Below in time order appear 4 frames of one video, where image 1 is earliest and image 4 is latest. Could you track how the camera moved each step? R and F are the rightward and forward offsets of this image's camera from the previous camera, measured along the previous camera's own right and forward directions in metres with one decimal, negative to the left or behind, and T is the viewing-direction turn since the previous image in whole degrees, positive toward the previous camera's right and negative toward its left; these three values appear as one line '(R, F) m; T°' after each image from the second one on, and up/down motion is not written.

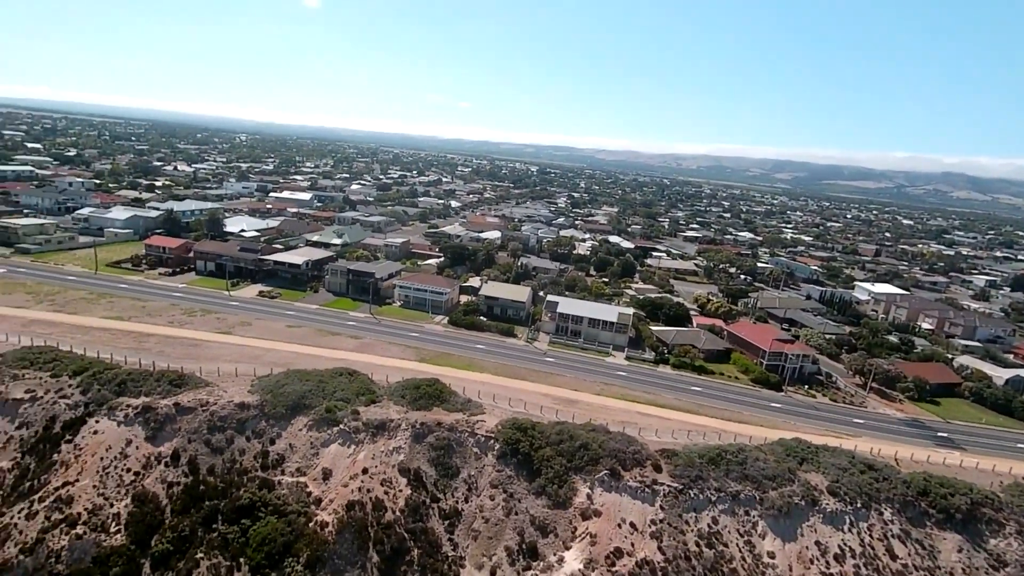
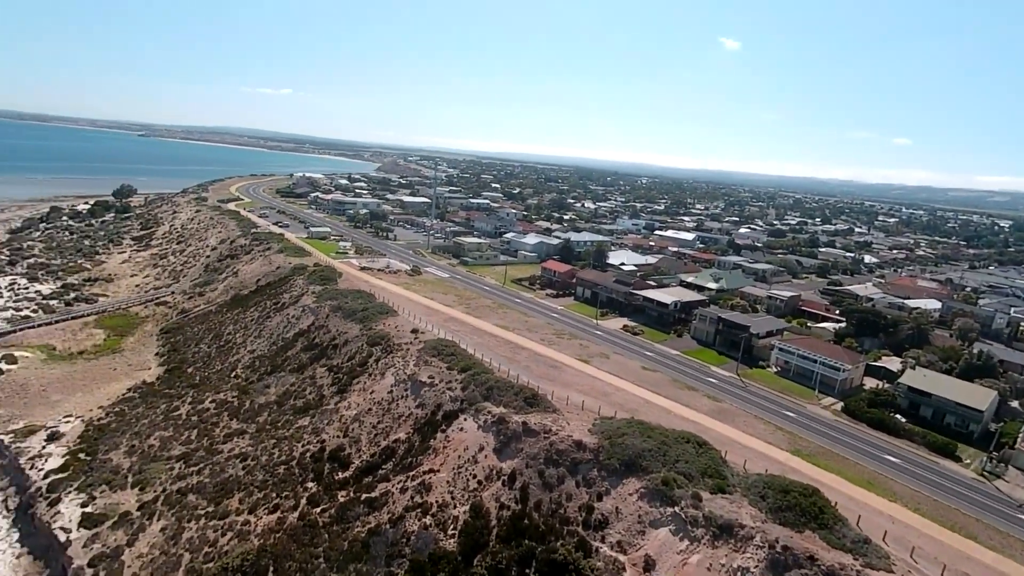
(-1.1, +3.6) m; -39°
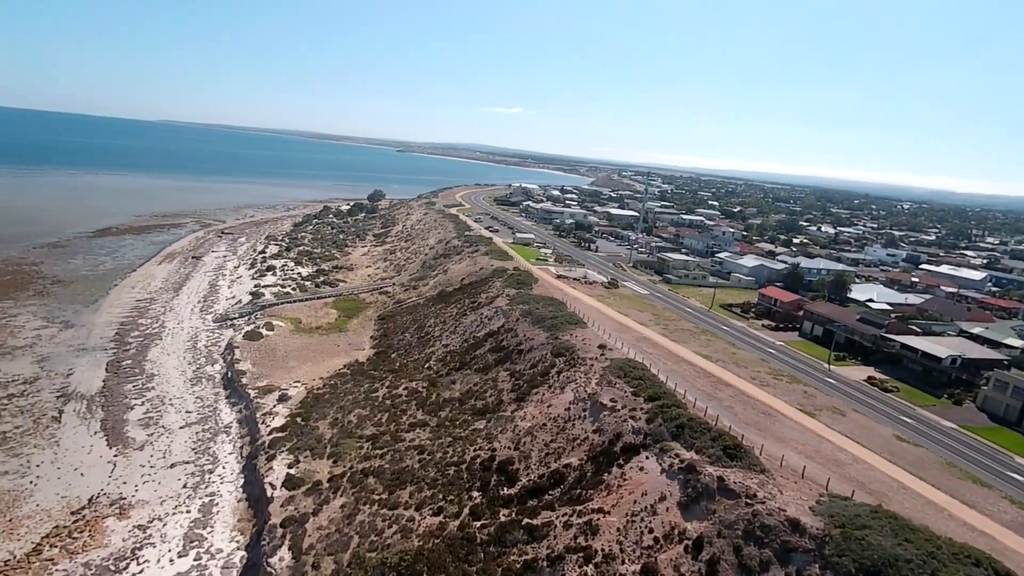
(-0.1, +2.8) m; -22°
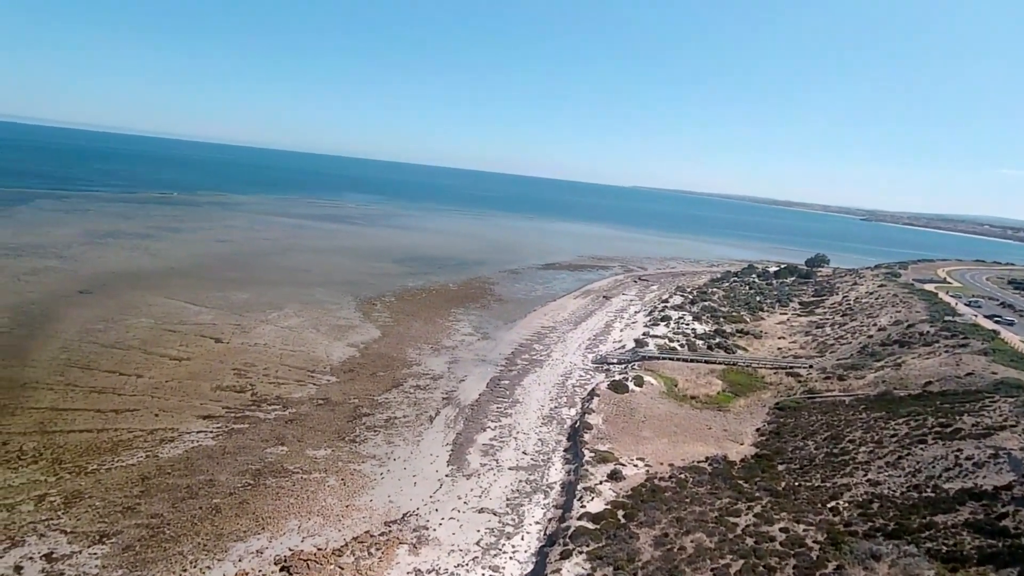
(-0.9, +9.2) m; -44°
